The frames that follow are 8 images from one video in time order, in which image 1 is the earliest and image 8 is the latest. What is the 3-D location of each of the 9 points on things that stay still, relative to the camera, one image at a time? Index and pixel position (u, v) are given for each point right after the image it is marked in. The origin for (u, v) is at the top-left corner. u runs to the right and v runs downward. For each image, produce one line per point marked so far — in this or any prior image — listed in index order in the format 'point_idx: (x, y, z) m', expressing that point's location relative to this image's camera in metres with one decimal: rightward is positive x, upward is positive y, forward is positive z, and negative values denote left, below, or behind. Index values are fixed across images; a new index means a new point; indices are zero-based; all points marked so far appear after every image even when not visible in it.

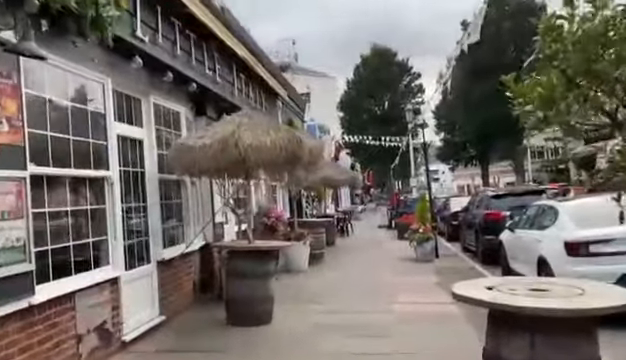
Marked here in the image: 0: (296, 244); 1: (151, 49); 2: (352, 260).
0: (-0.5, -1.8, +15.3) m
1: (-2.6, +2.1, +8.5) m
2: (+1.3, -2.7, +18.2) m
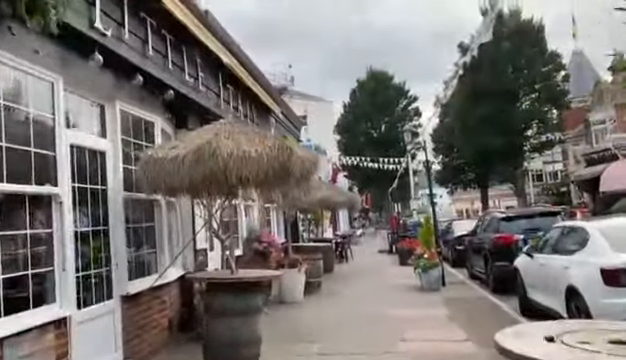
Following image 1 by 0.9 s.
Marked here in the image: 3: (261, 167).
0: (-0.6, -2.4, +13.9) m
1: (-2.7, +1.8, +7.2) m
2: (+1.2, -3.4, +16.7) m
3: (-0.8, +0.2, +7.6) m
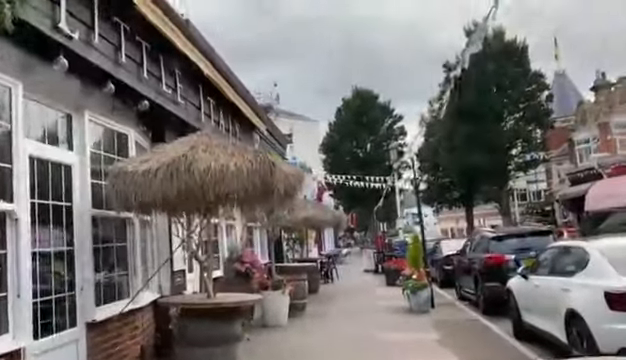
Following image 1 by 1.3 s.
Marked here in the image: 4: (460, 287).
0: (-1.0, -2.8, +13.2) m
1: (-2.9, +1.6, +6.7) m
2: (+0.7, -3.9, +16.1) m
3: (-1.0, 0.0, +7.1) m
4: (+5.1, -3.7, +18.5) m
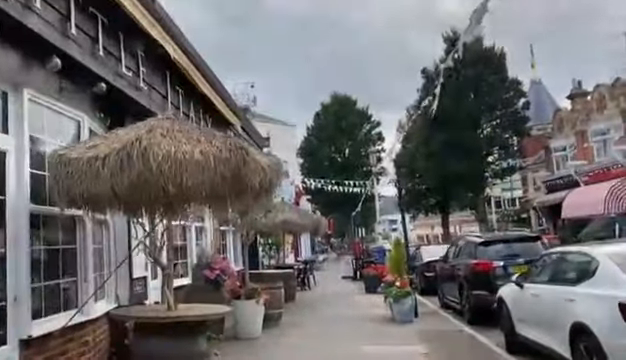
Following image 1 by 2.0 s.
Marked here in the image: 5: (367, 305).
0: (-1.5, -2.8, +12.1) m
1: (-3.1, +1.8, +5.6) m
2: (0.0, -4.0, +15.0) m
3: (-1.2, +0.1, +6.0) m
4: (+4.3, -3.8, +17.7) m
5: (+1.8, -4.2, +17.8) m
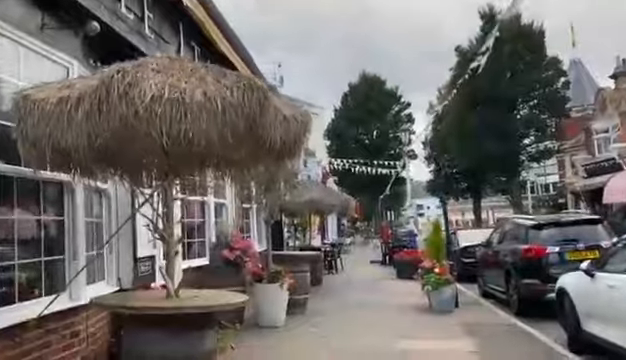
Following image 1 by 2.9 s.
0: (-0.9, -2.2, +10.9) m
1: (-2.8, +2.2, +4.2) m
2: (+0.8, -3.3, +13.7) m
3: (-0.9, +0.5, +4.6) m
4: (+5.2, -3.1, +16.1) m
5: (+2.7, -3.4, +16.4) m
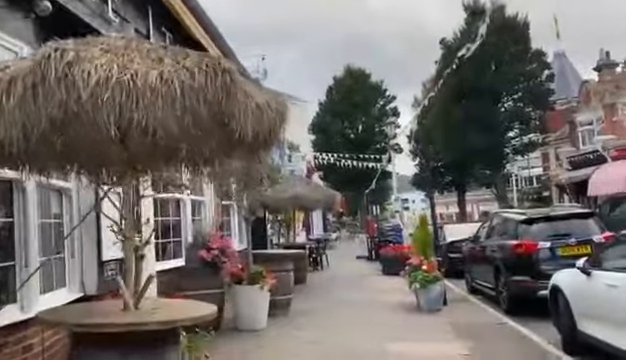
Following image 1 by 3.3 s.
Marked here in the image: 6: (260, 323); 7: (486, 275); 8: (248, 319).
0: (-1.3, -2.1, +10.3) m
1: (-3.0, +2.2, +3.6) m
2: (+0.4, -3.2, +13.2) m
3: (-1.1, +0.5, +4.0) m
4: (+4.7, -2.9, +15.7) m
5: (+2.2, -3.3, +15.9) m
6: (-1.0, -2.8, +10.4) m
7: (+4.7, -2.6, +14.3) m
8: (-1.3, -2.7, +10.4) m
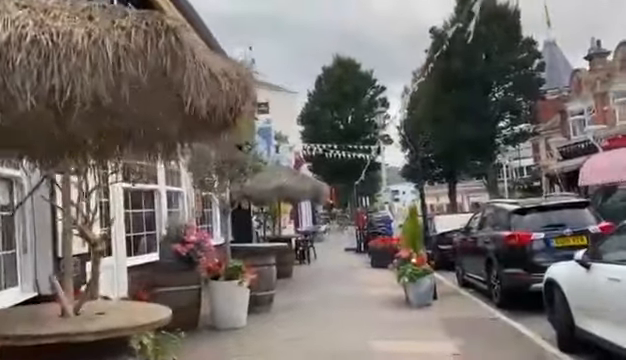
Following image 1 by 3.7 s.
0: (-1.6, -1.9, +9.7) m
1: (-3.2, +2.3, +2.9) m
2: (0.0, -2.9, +12.6) m
3: (-1.3, +0.6, +3.4) m
4: (+4.3, -2.6, +15.2) m
5: (+1.8, -3.0, +15.4) m
6: (-1.4, -2.6, +9.8) m
7: (+4.3, -2.3, +13.8) m
8: (-1.6, -2.5, +9.8) m
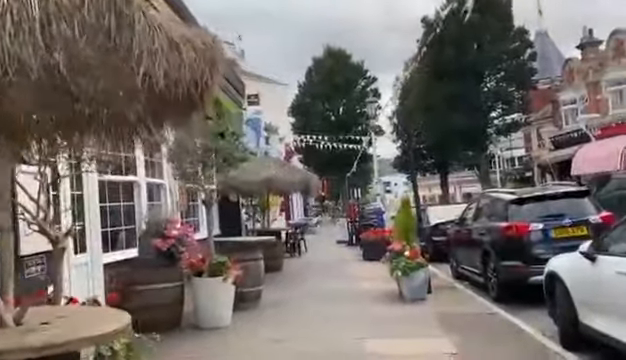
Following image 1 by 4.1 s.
0: (-1.8, -1.7, +9.1) m
1: (-3.3, +2.3, +2.2) m
2: (-0.2, -2.7, +12.1) m
3: (-1.4, +0.7, +2.8) m
4: (+4.0, -2.3, +14.8) m
5: (+1.5, -2.7, +14.9) m
6: (-1.6, -2.4, +9.3) m
7: (+4.0, -2.0, +13.3) m
8: (-1.8, -2.4, +9.3) m
